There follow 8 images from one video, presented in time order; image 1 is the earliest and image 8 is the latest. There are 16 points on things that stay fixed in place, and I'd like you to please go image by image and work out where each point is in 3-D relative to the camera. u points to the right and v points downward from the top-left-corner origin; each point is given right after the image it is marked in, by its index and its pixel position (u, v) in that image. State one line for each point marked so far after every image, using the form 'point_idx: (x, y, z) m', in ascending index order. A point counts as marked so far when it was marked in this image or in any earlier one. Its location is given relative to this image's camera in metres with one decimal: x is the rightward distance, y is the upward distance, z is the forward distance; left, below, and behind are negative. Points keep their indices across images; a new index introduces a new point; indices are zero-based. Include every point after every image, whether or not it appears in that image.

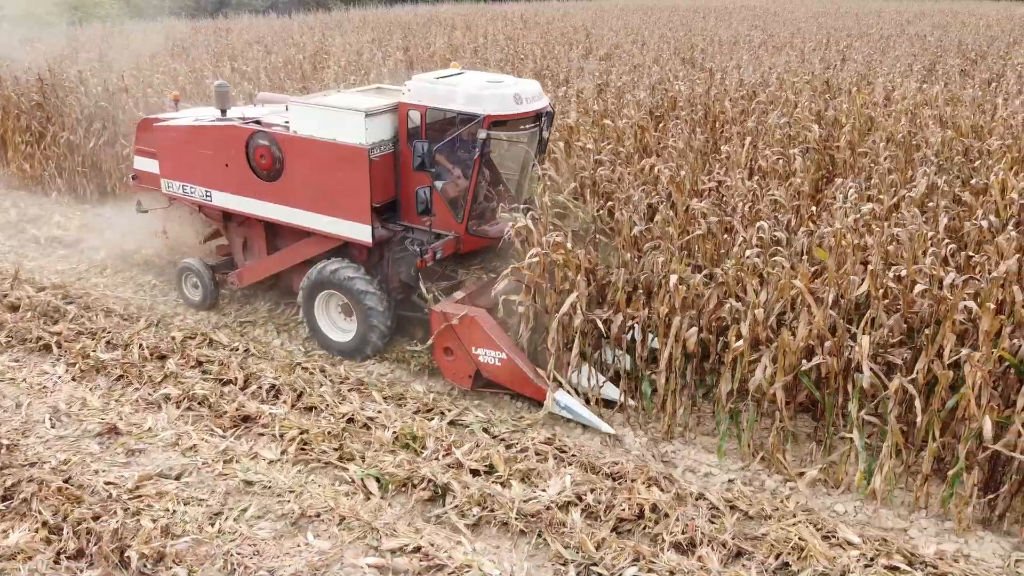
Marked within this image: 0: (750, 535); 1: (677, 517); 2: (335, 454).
0: (+1.2, -1.2, +4.0) m
1: (+0.8, -1.2, +4.1) m
2: (-1.0, -1.0, +4.7) m
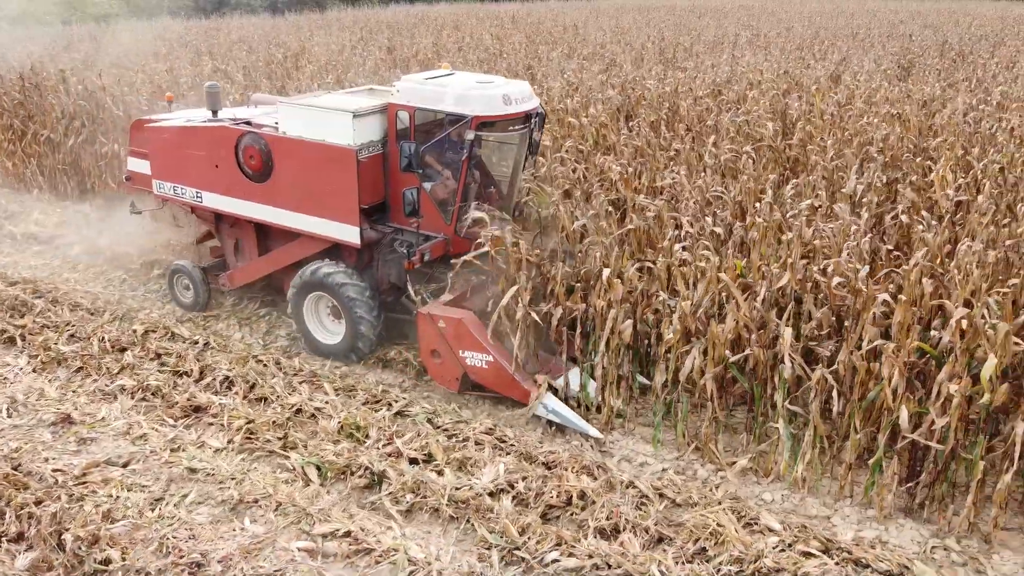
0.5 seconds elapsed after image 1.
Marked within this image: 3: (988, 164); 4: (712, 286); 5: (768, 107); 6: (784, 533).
0: (+0.8, -1.2, +4.1) m
1: (+0.5, -1.1, +4.2) m
2: (-1.4, -0.9, +4.8) m
3: (+3.4, +0.9, +5.7) m
4: (+1.1, 0.0, +4.5) m
5: (+2.4, +1.7, +7.7) m
6: (+1.4, -1.2, +4.0) m
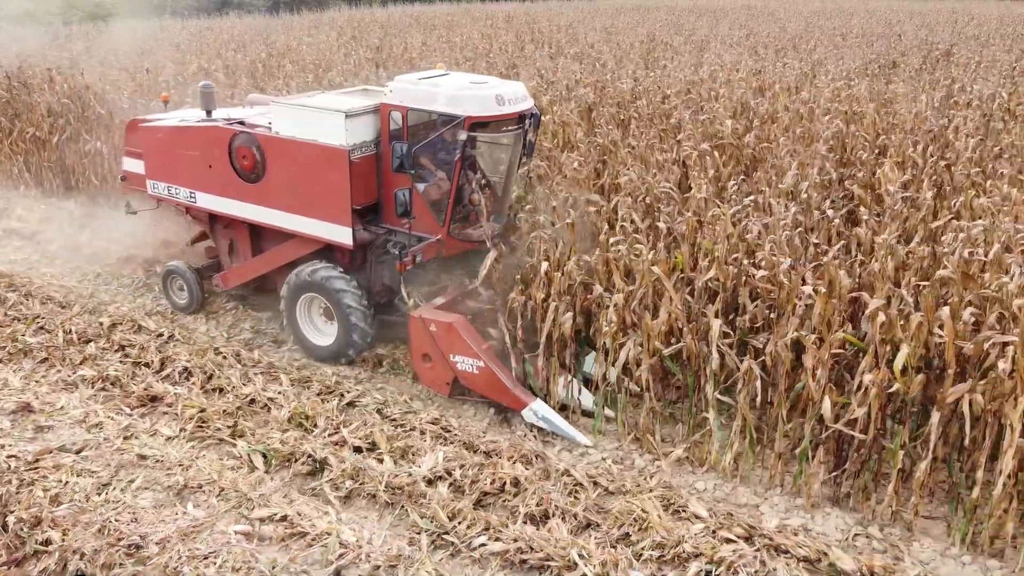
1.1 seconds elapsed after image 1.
0: (+0.5, -1.2, +4.2) m
1: (+0.1, -1.1, +4.3) m
2: (-1.7, -0.9, +4.9) m
3: (+3.0, +0.9, +5.8) m
4: (+0.8, 0.0, +4.6) m
5: (+2.1, +1.7, +7.7) m
6: (+1.0, -1.2, +4.1) m
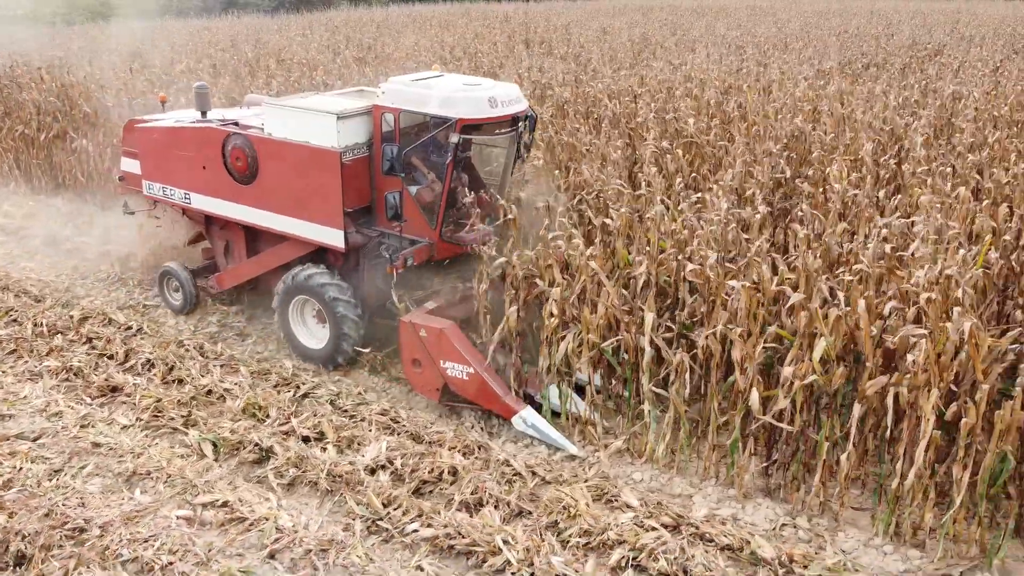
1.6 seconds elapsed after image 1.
0: (+0.1, -1.1, +4.3) m
1: (-0.2, -1.0, +4.4) m
2: (-2.1, -0.8, +5.0) m
3: (+2.7, +0.9, +5.8) m
4: (+0.4, +0.1, +4.7) m
5: (+1.8, +1.8, +7.8) m
6: (+0.7, -1.2, +4.2) m
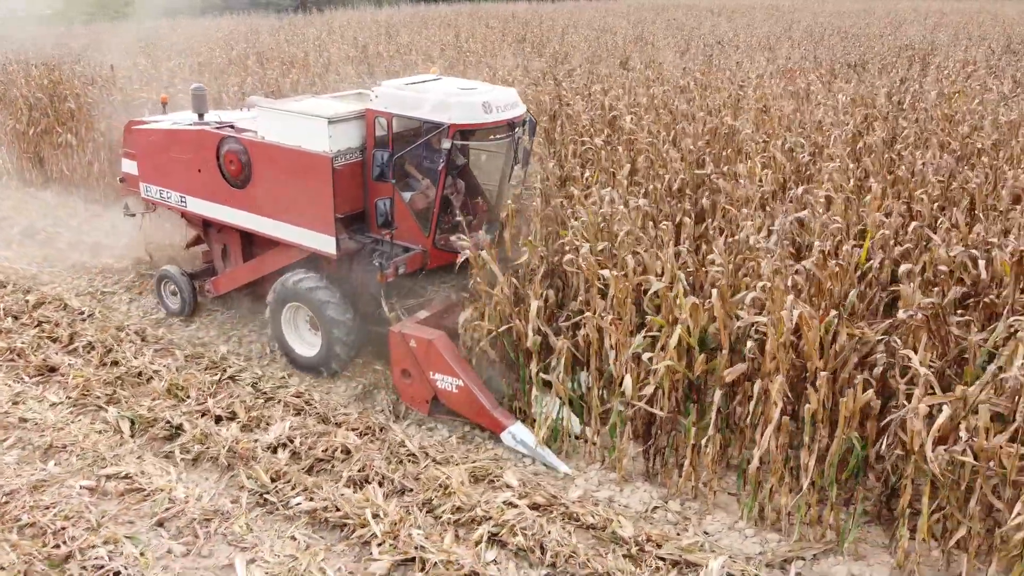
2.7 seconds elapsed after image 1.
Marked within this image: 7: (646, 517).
0: (-0.5, -1.1, +4.5) m
1: (-0.9, -1.0, +4.6) m
2: (-2.7, -0.7, +5.3) m
3: (+2.2, +1.0, +5.9) m
4: (-0.2, +0.1, +4.9) m
5: (+1.3, +1.8, +7.9) m
6: (0.0, -1.1, +4.4) m
7: (+0.7, -1.2, +4.3) m
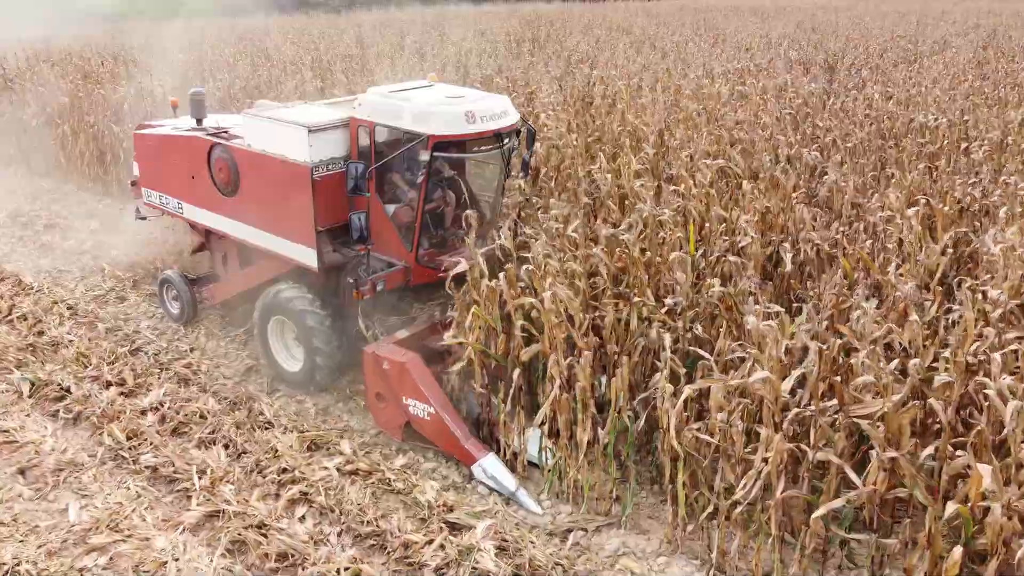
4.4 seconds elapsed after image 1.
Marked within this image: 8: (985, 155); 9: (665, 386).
0: (-1.5, -0.9, +4.9) m
1: (-1.9, -0.8, +5.0) m
2: (-3.6, -0.5, +5.8) m
3: (+1.3, +1.0, +6.1) m
4: (-1.1, +0.3, +5.2) m
5: (+0.7, +1.9, +8.2) m
6: (-1.0, -1.0, +4.7) m
7: (-0.3, -1.1, +4.6) m
8: (+3.5, +1.0, +6.0) m
9: (+0.7, -0.5, +3.8) m
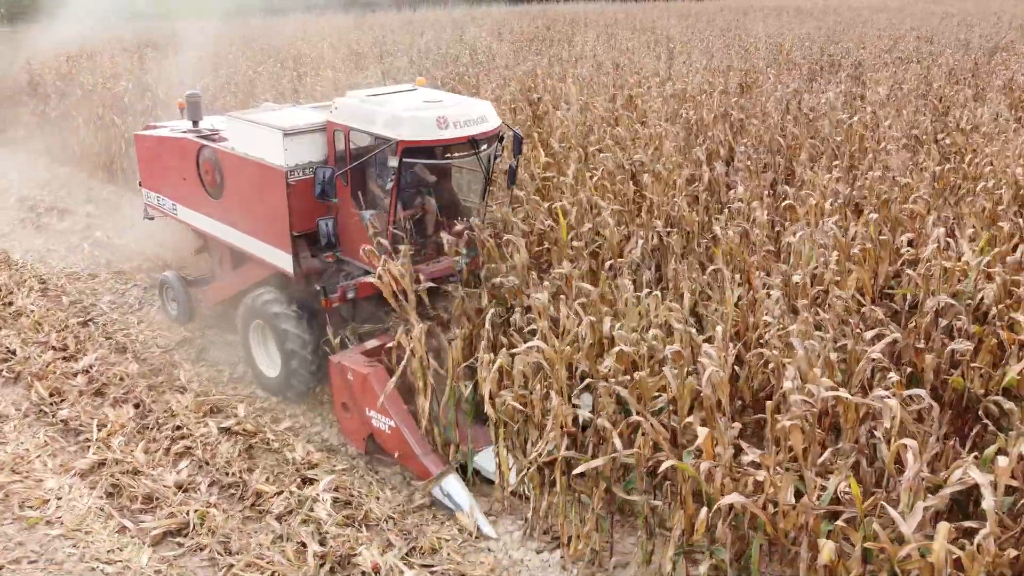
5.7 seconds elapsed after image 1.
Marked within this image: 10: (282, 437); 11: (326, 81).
0: (-2.3, -0.8, +5.4) m
1: (-2.6, -0.7, +5.5) m
2: (-4.3, -0.3, +6.5) m
3: (+0.7, +1.1, +6.4) m
4: (-1.9, +0.4, +5.7) m
5: (+0.2, +2.0, +8.5) m
6: (-1.8, -0.8, +5.2) m
7: (-1.1, -1.0, +5.0) m
8: (+2.8, +1.0, +6.1) m
9: (-0.1, -0.3, +4.1) m
10: (-1.4, -0.9, +5.0) m
11: (-2.5, +2.8, +10.9) m
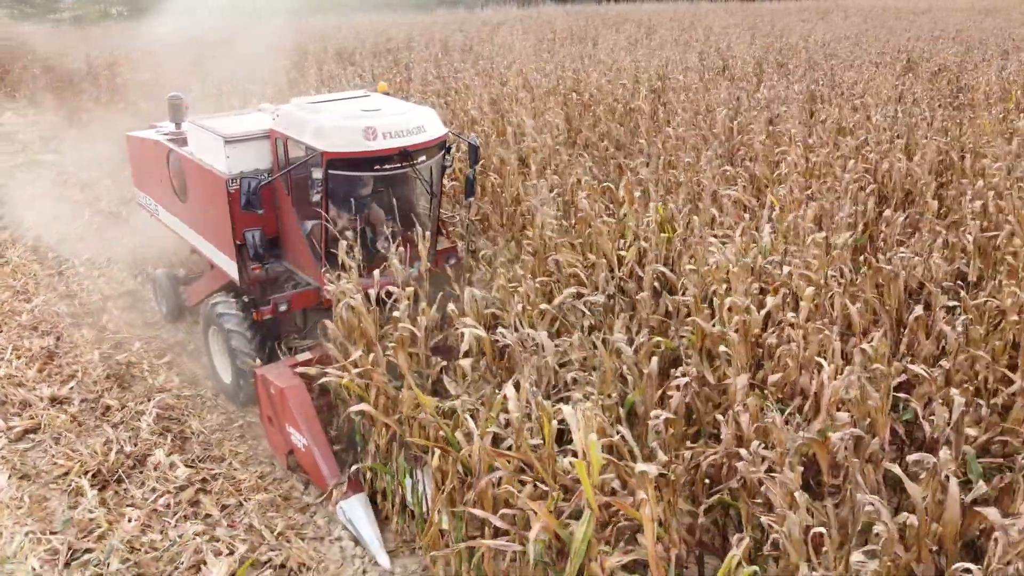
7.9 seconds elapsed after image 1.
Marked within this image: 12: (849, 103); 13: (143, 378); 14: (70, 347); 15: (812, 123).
0: (-3.4, -0.4, +6.4) m
1: (-3.7, -0.3, +6.6) m
2: (-5.2, +0.1, +7.8) m
3: (-0.3, +1.3, +7.0) m
4: (-2.9, +0.8, +6.7) m
5: (-0.4, +2.2, +9.2) m
6: (-2.9, -0.5, +6.2) m
7: (-2.3, -0.7, +5.9) m
8: (+1.8, +1.2, +6.5) m
9: (-1.5, -0.1, +4.8) m
10: (-2.6, -0.6, +6.0) m
11: (-2.8, +3.2, +12.0) m
12: (+3.6, +1.9, +8.4) m
13: (-2.7, -0.6, +5.8) m
14: (-3.4, -0.5, +6.2) m
15: (+2.8, +1.5, +7.4) m
